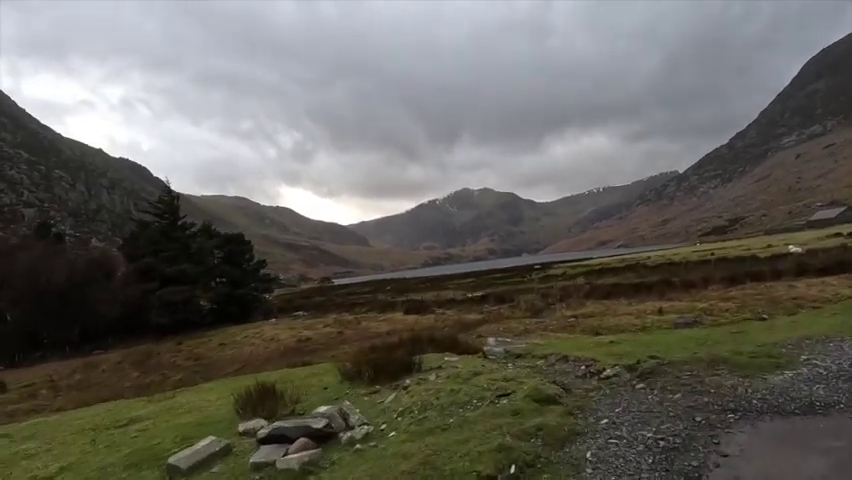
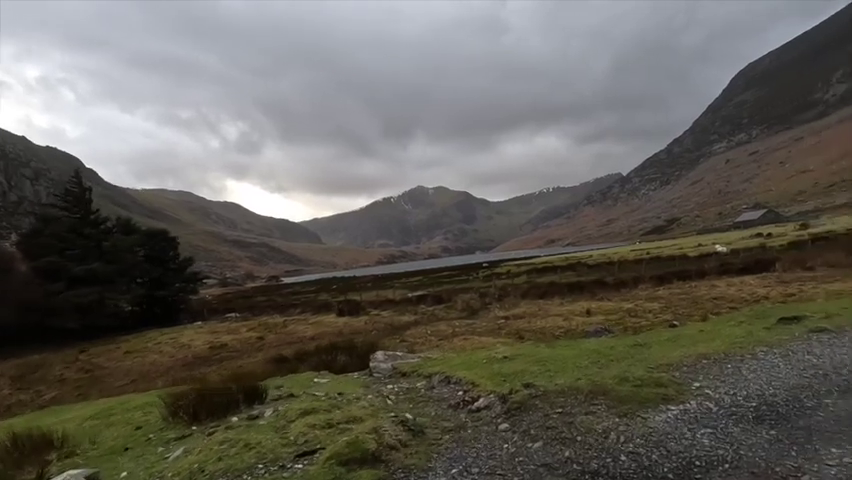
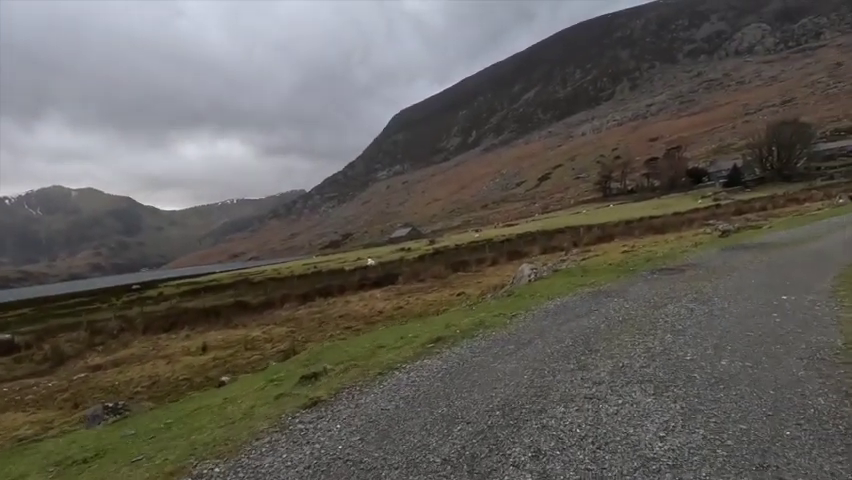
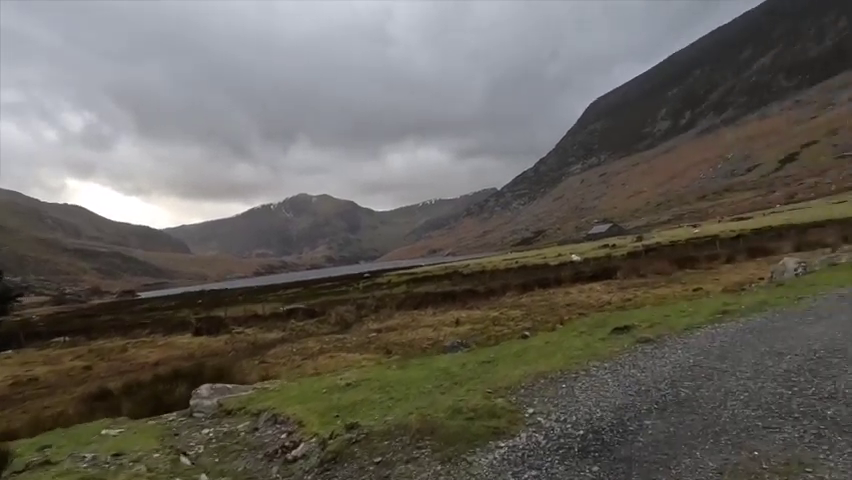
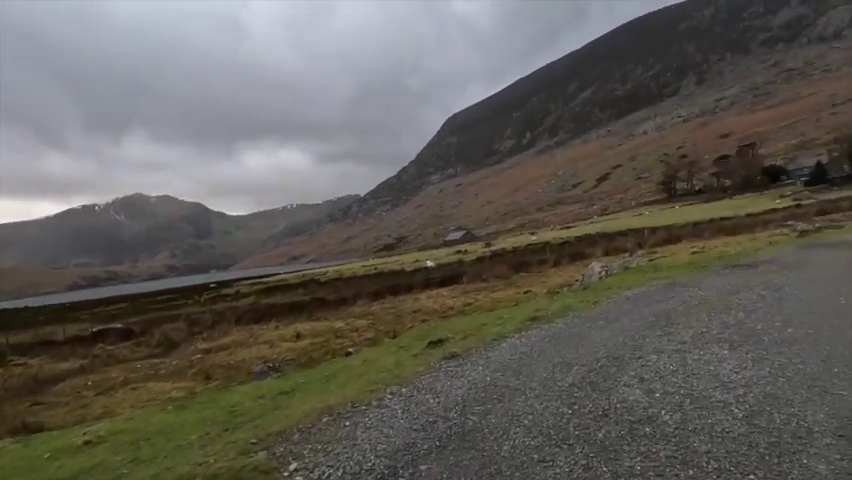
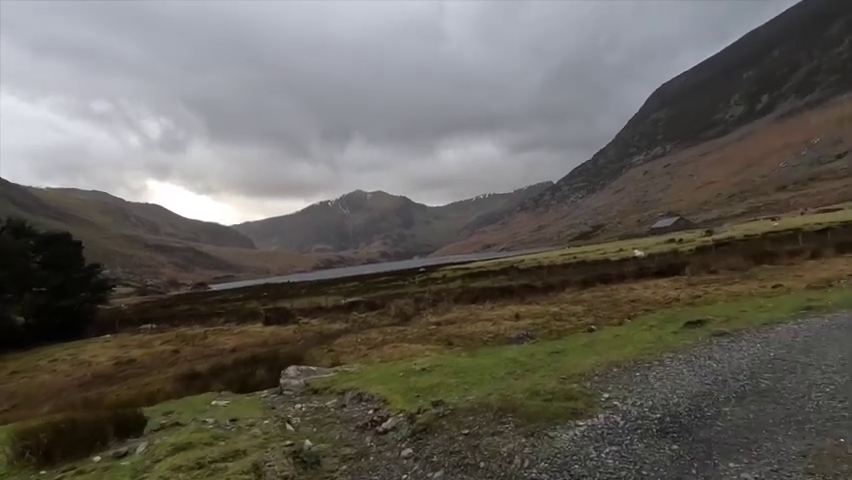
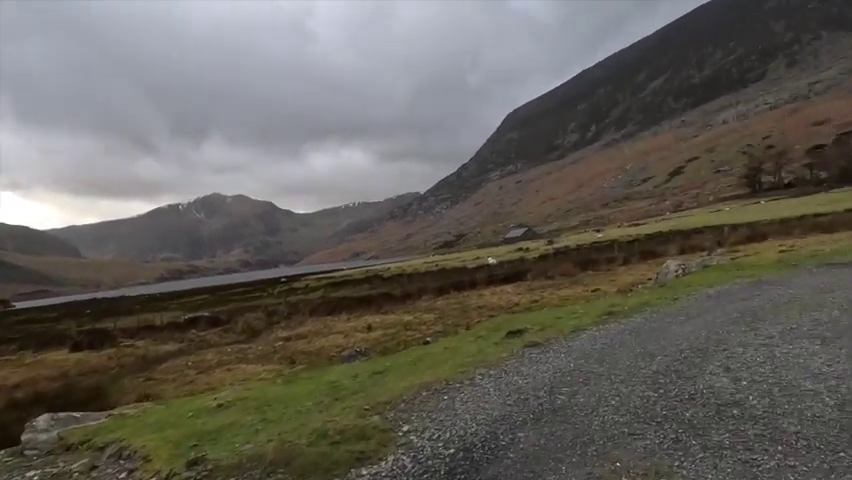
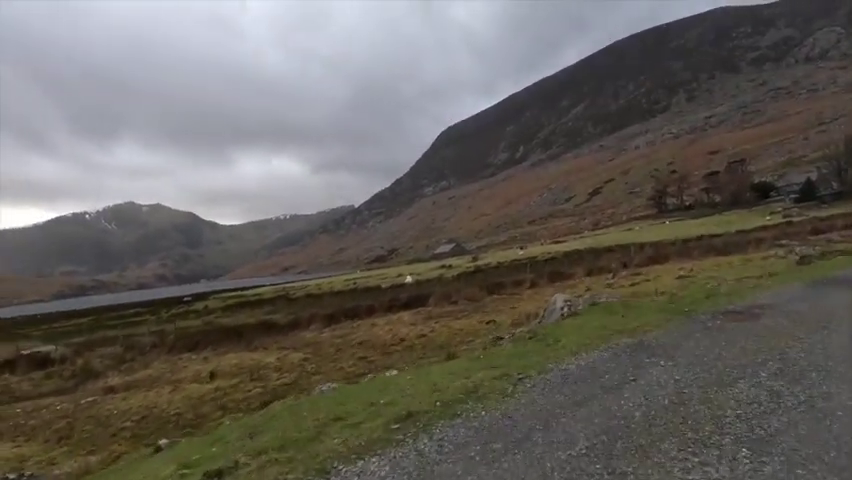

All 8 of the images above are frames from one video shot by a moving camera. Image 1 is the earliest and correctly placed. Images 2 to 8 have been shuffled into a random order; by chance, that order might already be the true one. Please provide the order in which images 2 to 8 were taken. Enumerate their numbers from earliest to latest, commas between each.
2, 6, 4, 7, 5, 3, 8
